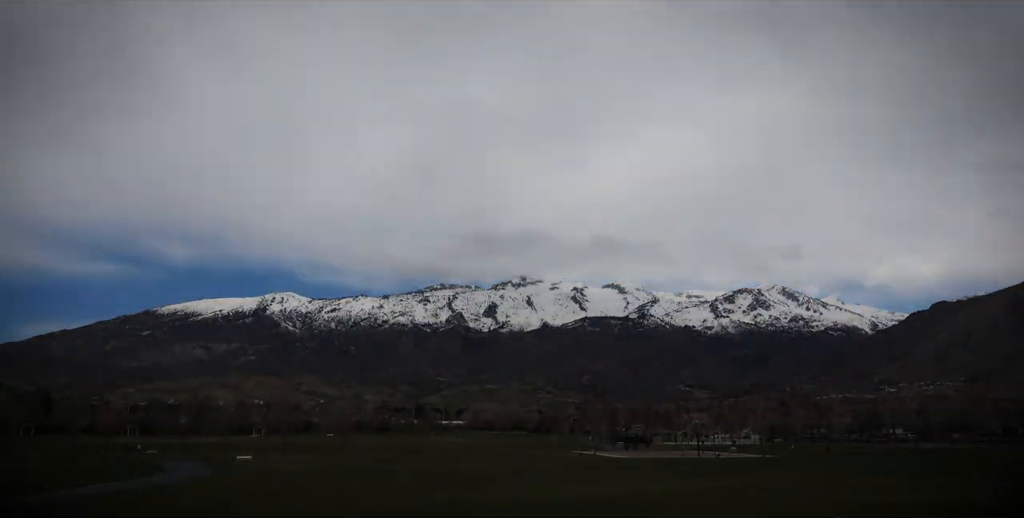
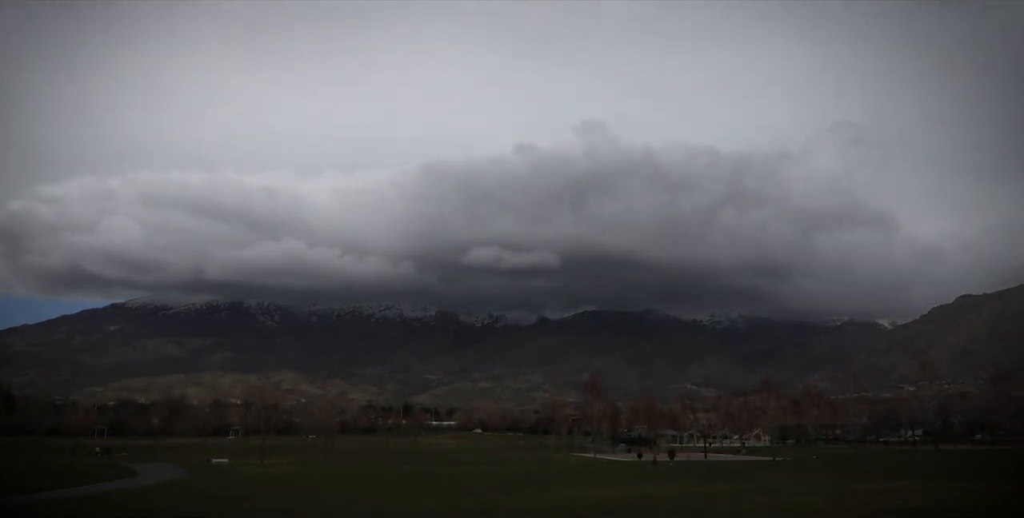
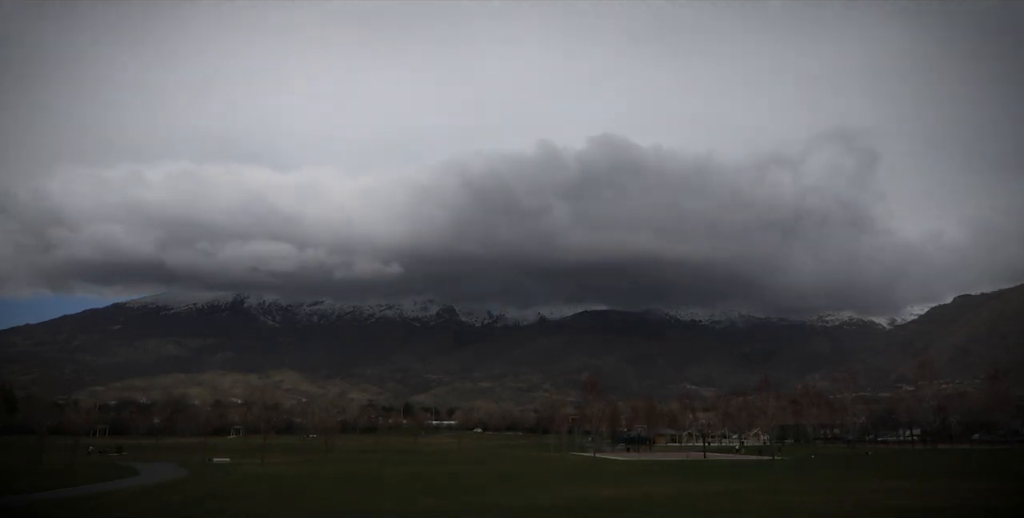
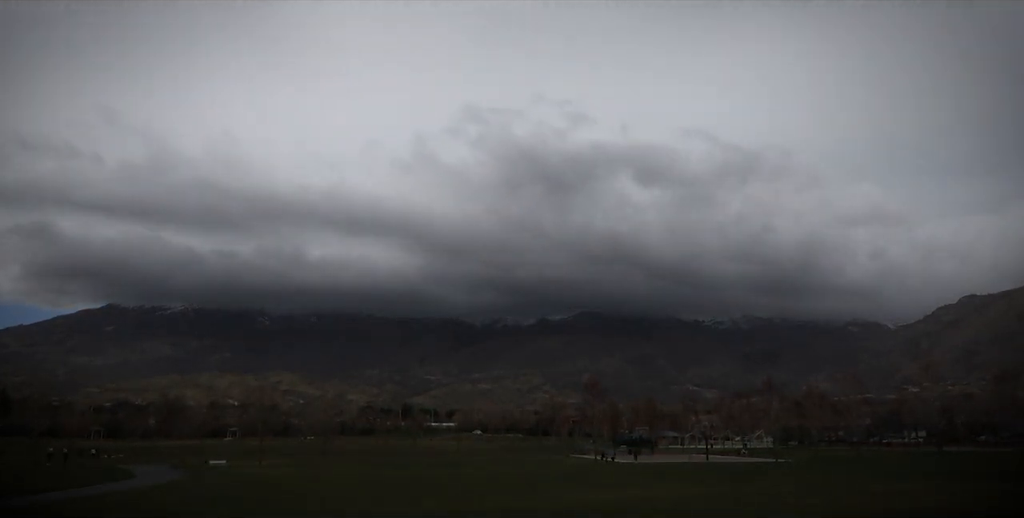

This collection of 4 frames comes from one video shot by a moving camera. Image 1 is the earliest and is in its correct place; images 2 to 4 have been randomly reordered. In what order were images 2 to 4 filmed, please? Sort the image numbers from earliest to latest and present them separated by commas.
3, 2, 4
